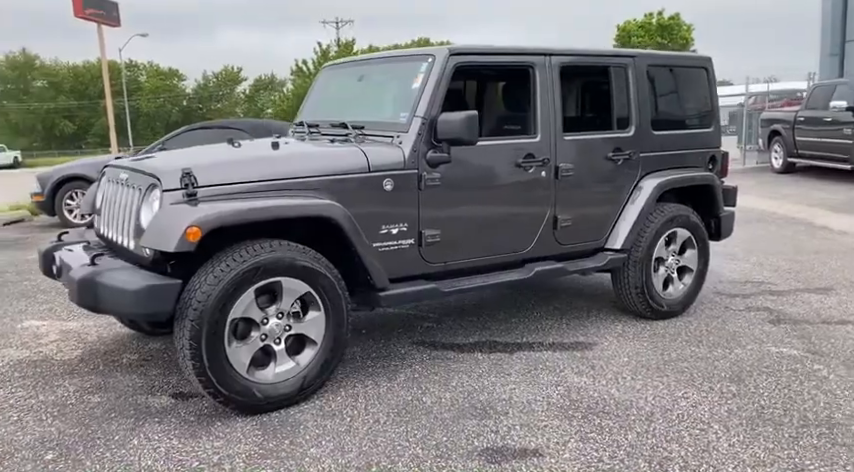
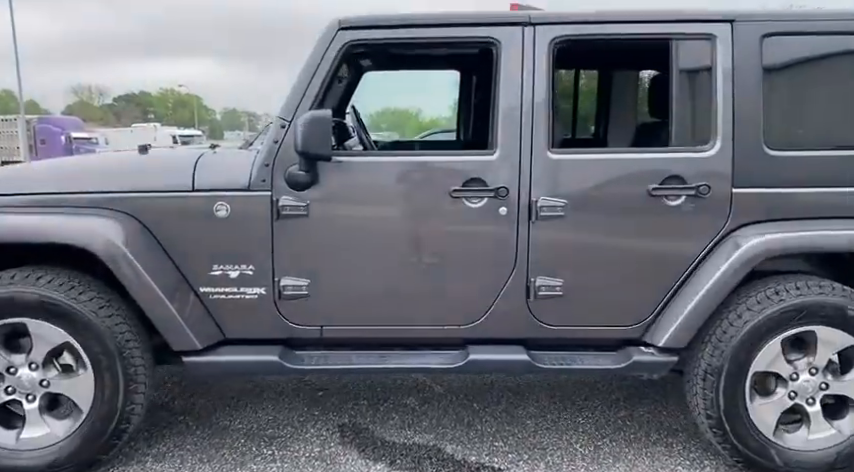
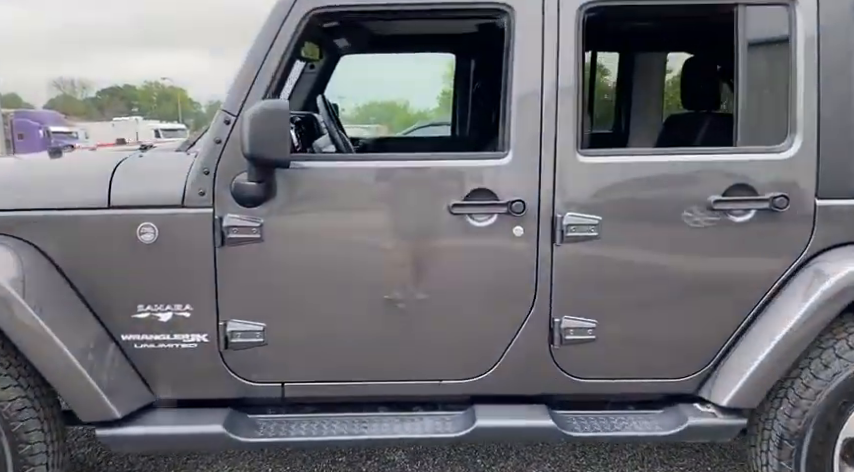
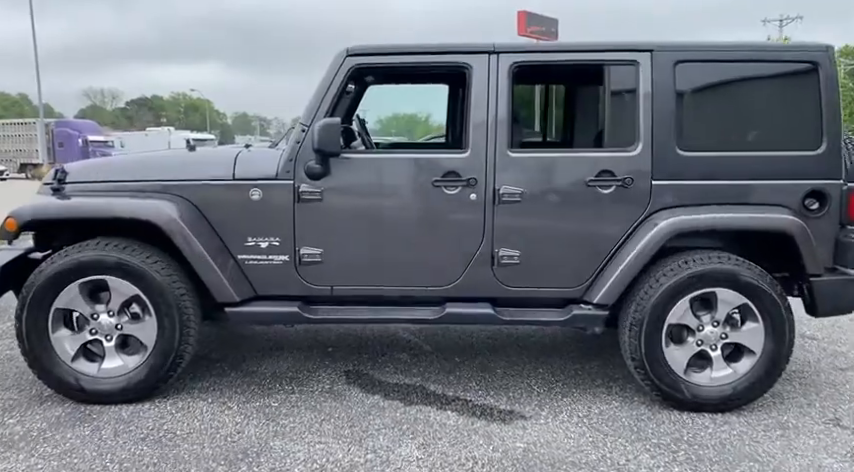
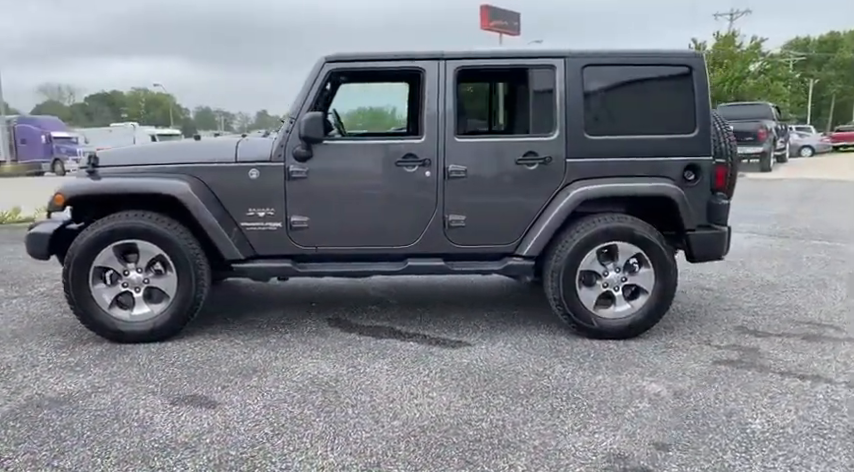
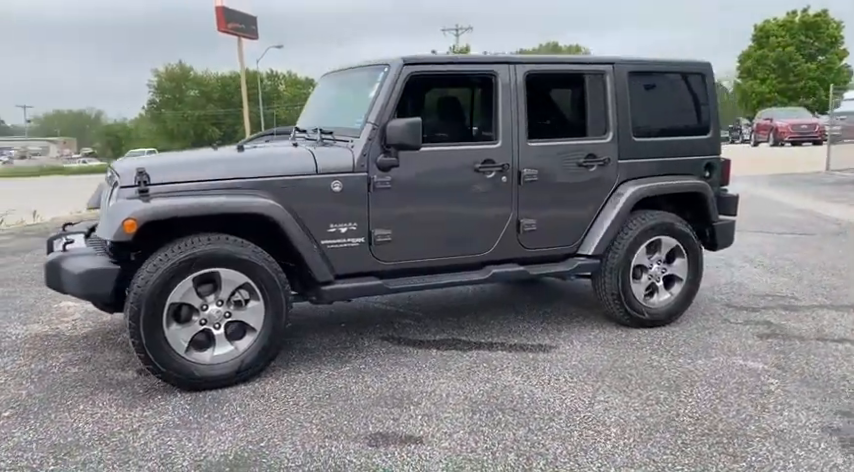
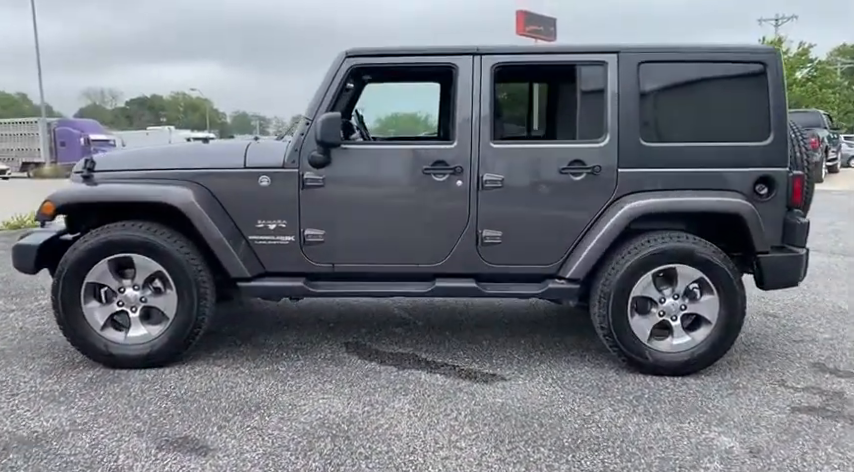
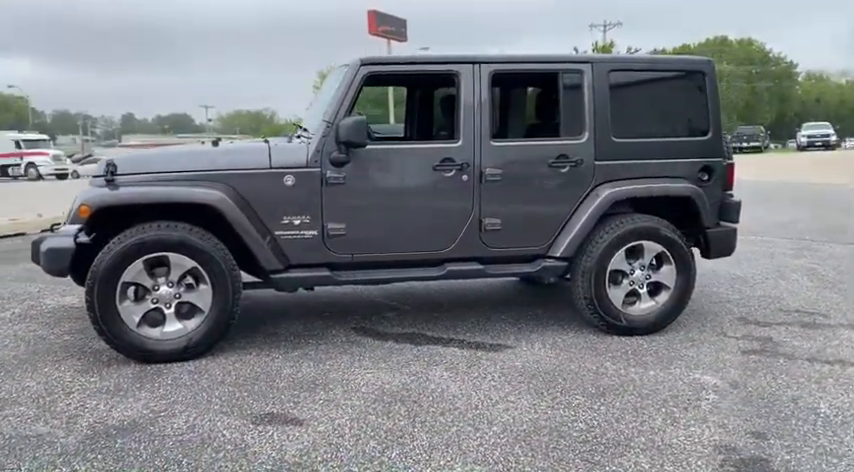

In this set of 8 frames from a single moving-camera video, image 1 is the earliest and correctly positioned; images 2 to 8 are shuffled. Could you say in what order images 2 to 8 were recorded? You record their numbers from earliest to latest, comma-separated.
6, 8, 5, 7, 4, 2, 3
